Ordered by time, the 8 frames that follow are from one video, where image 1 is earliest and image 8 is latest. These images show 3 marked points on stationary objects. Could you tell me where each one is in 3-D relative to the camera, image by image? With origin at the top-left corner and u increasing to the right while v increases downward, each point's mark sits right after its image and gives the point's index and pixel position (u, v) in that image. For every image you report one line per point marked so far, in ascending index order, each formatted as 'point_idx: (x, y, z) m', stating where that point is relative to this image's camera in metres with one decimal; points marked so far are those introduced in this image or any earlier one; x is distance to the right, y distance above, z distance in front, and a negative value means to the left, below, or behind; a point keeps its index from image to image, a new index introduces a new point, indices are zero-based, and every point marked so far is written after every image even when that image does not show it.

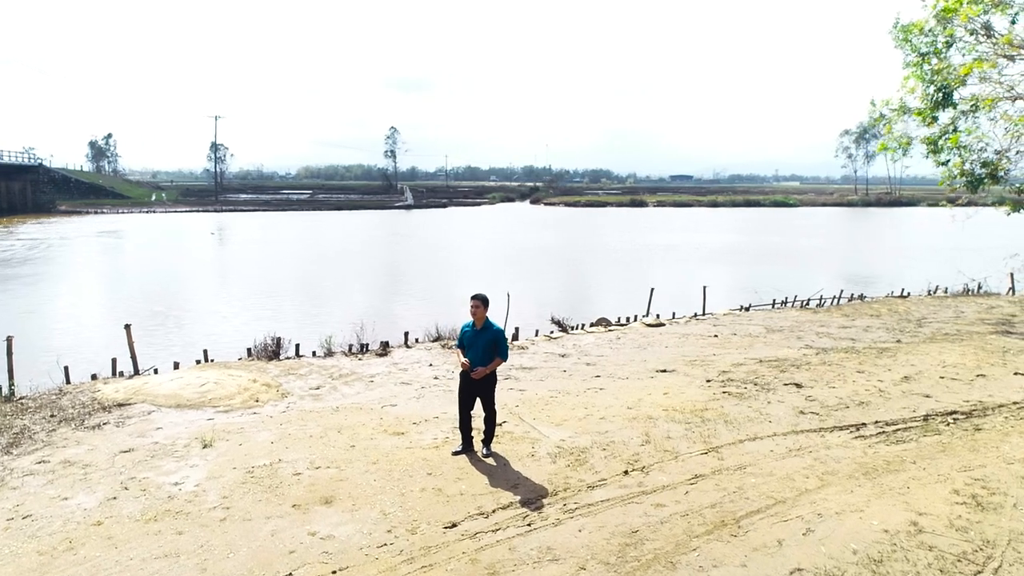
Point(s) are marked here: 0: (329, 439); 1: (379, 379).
0: (-1.9, -1.6, +7.4) m
1: (-1.9, -1.3, +10.4) m
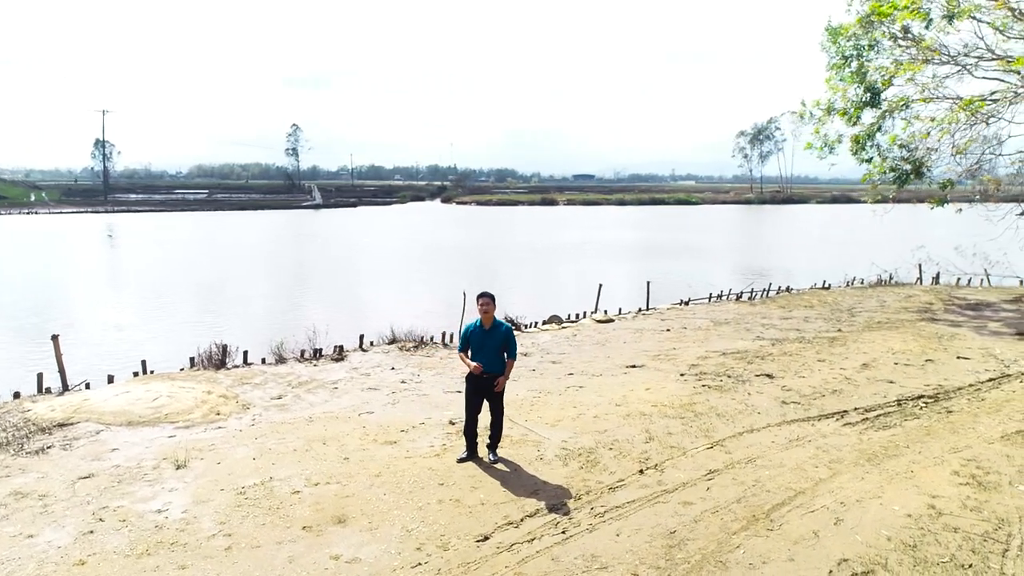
0: (-1.9, -1.6, +6.9) m
1: (-2.3, -1.4, +9.8) m
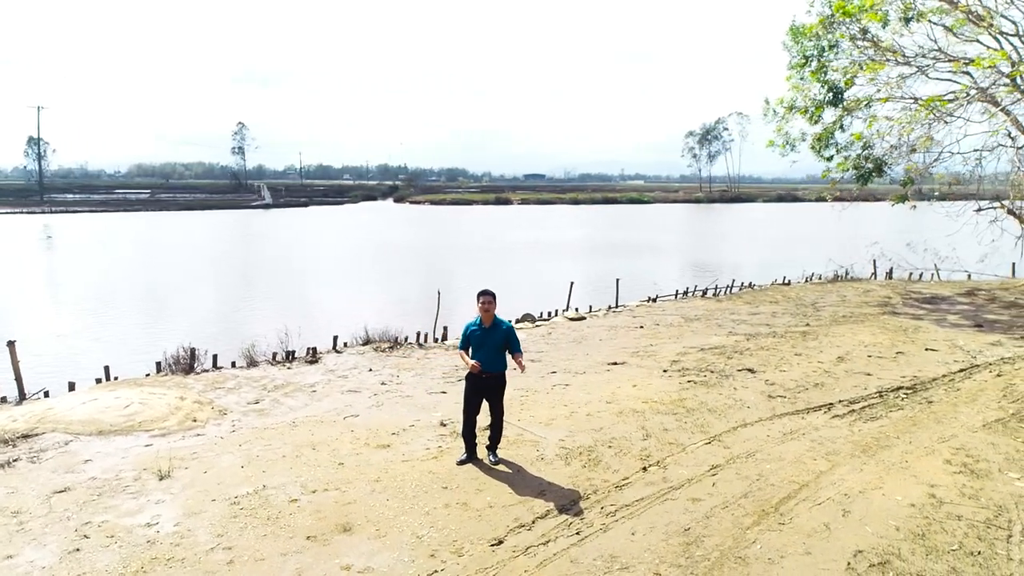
0: (-1.9, -1.6, +6.6) m
1: (-2.5, -1.4, +9.5) m
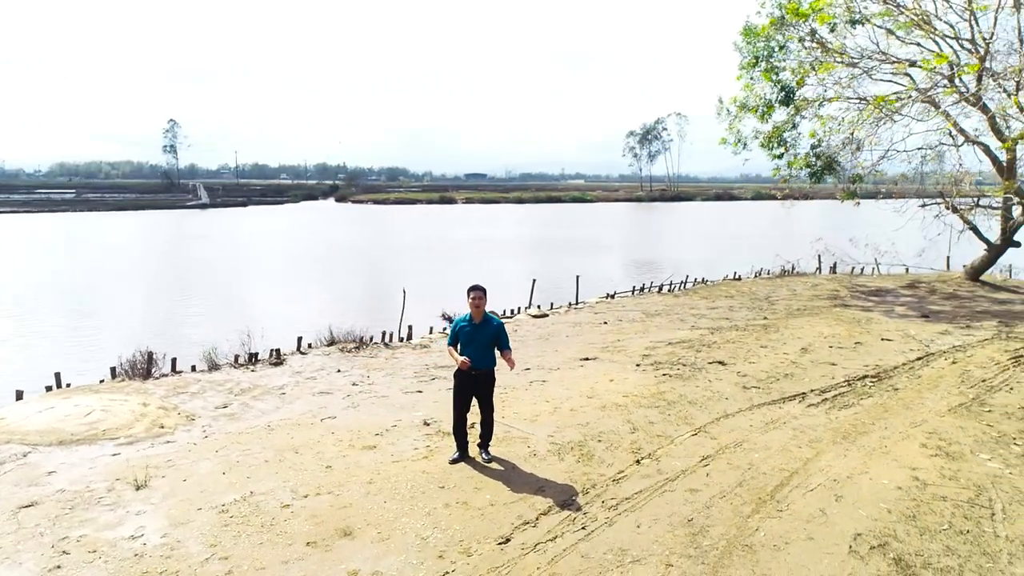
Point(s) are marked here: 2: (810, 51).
0: (-1.9, -1.5, +6.4) m
1: (-2.8, -1.3, +9.2) m
2: (+6.7, +5.3, +16.1) m
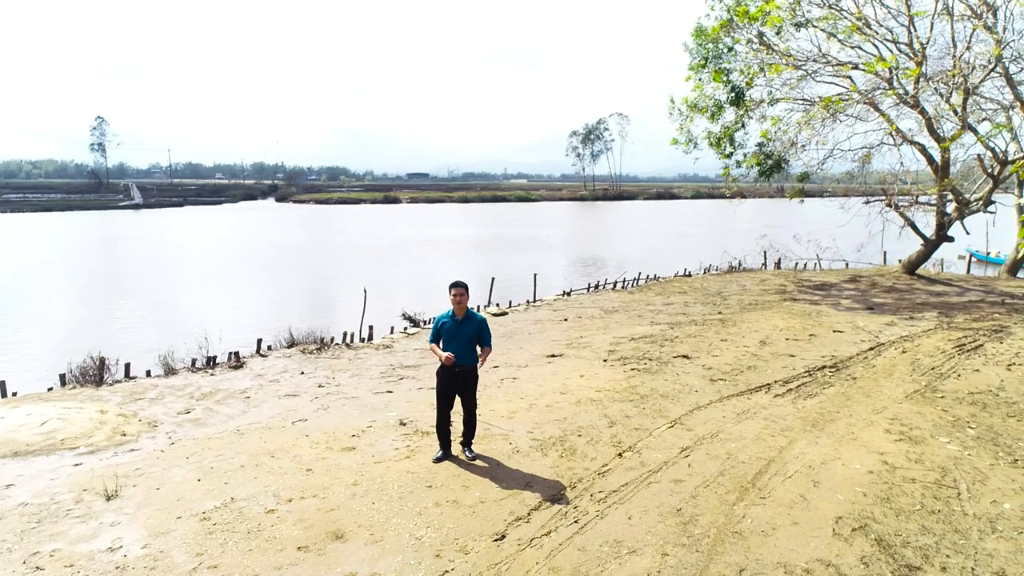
0: (-2.1, -1.5, +6.2) m
1: (-3.2, -1.3, +9.0) m
2: (+5.7, +5.4, +16.6) m
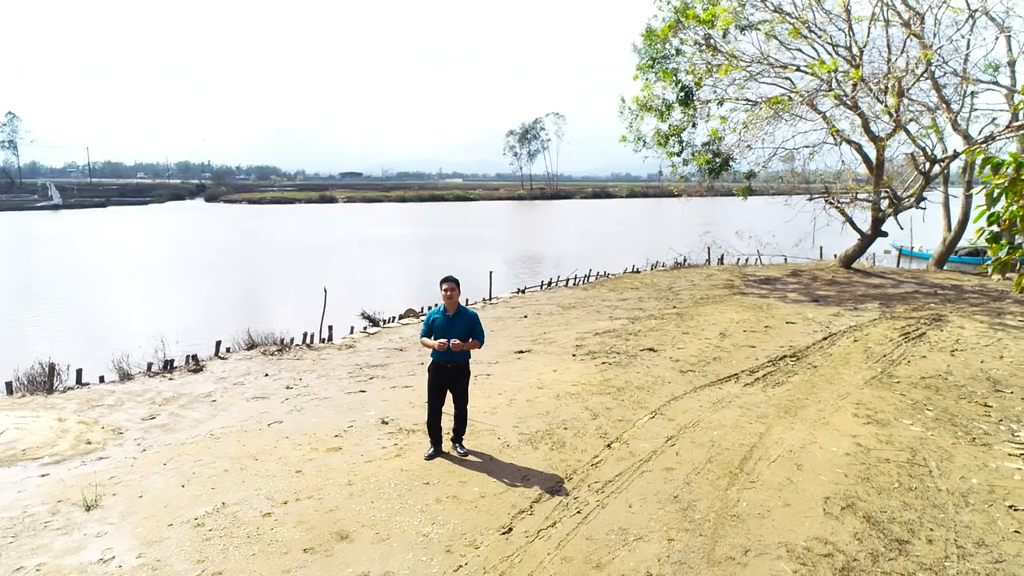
0: (-2.1, -1.5, +6.0) m
1: (-3.5, -1.3, +8.7) m
2: (+4.6, +5.6, +17.0) m
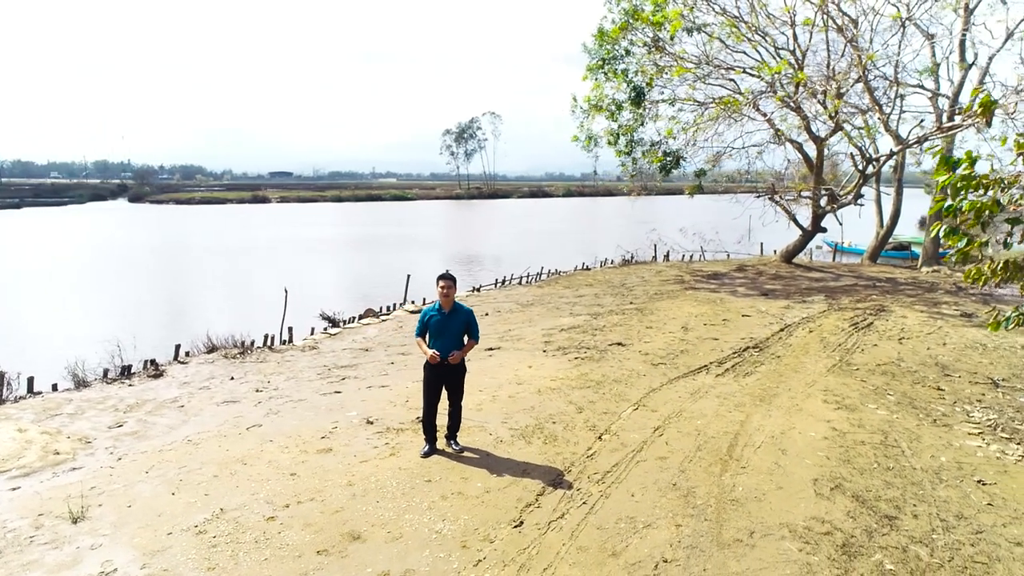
0: (-2.2, -1.5, +5.9) m
1: (-3.8, -1.4, +8.4) m
2: (+3.4, +5.7, +17.4) m
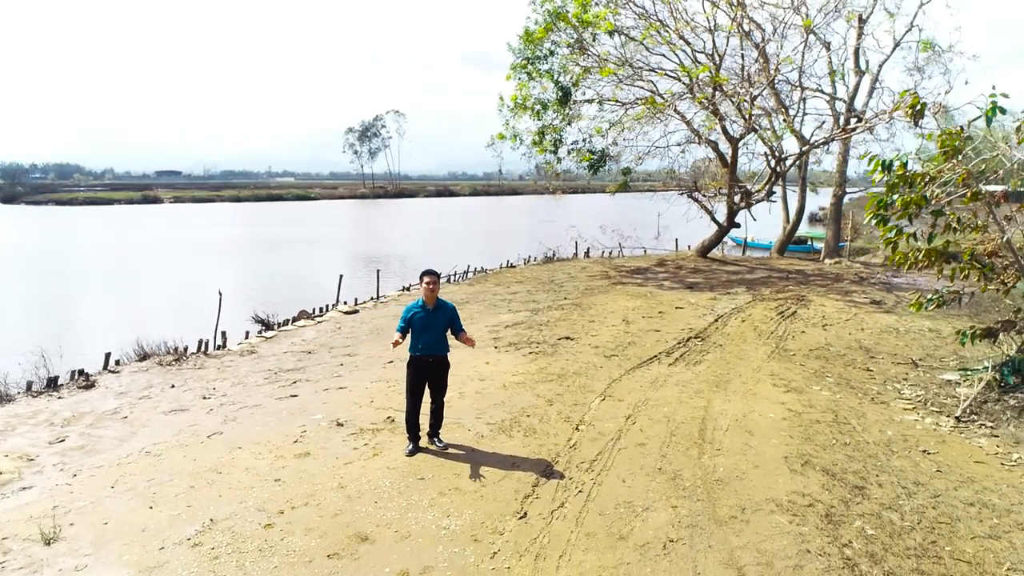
0: (-2.2, -1.5, +5.6) m
1: (-4.2, -1.4, +7.9) m
2: (+1.6, +5.8, +17.8) m
